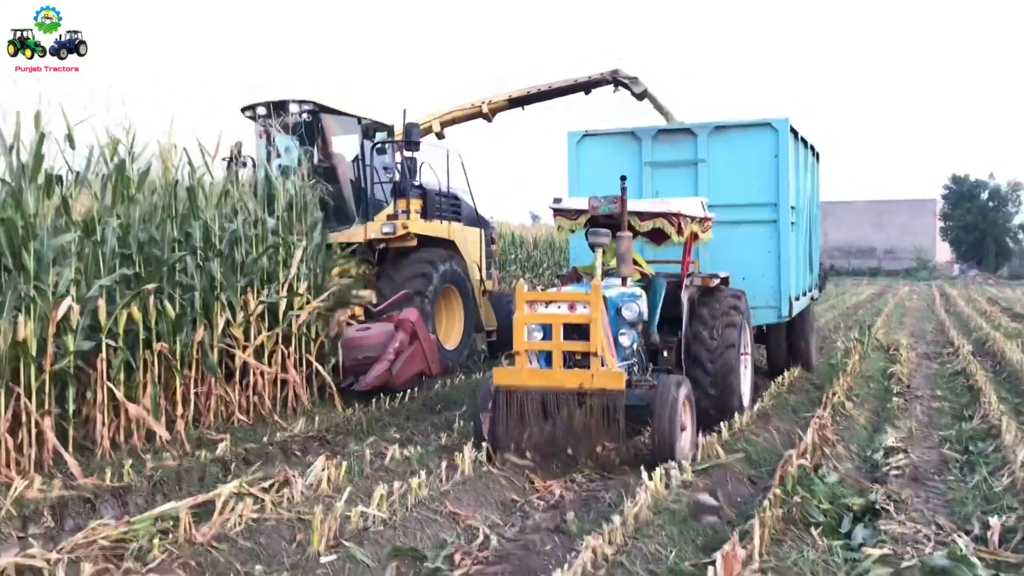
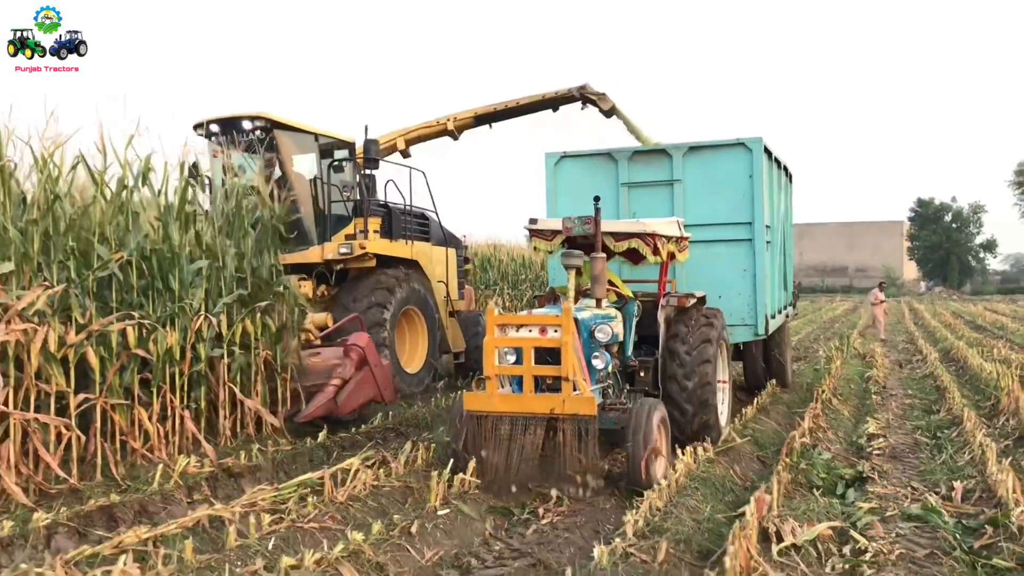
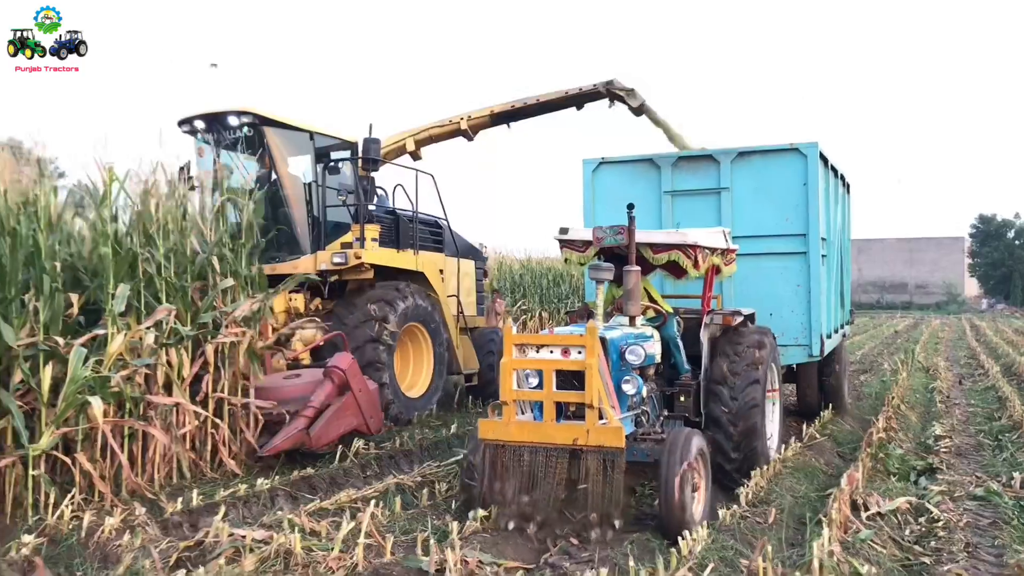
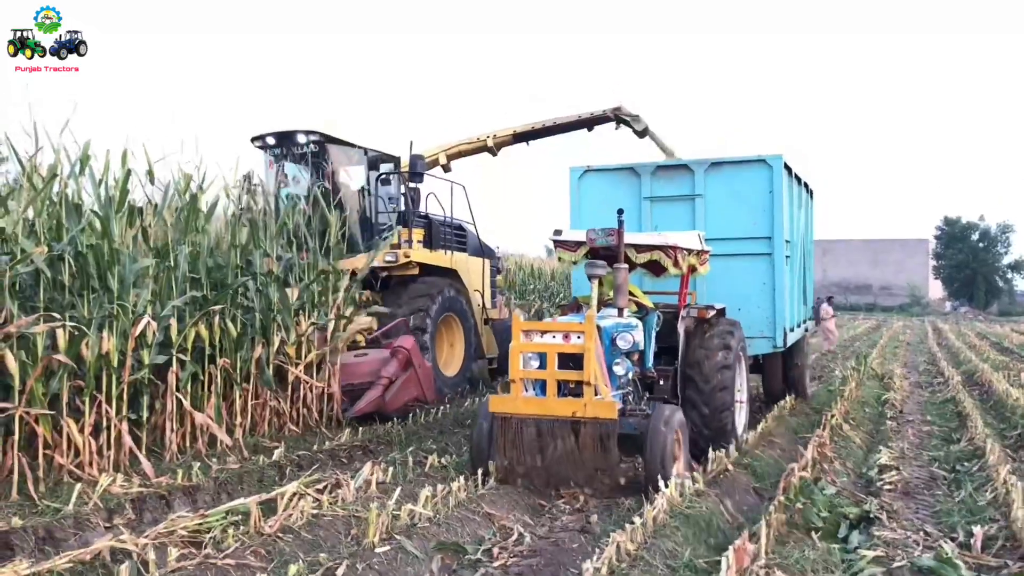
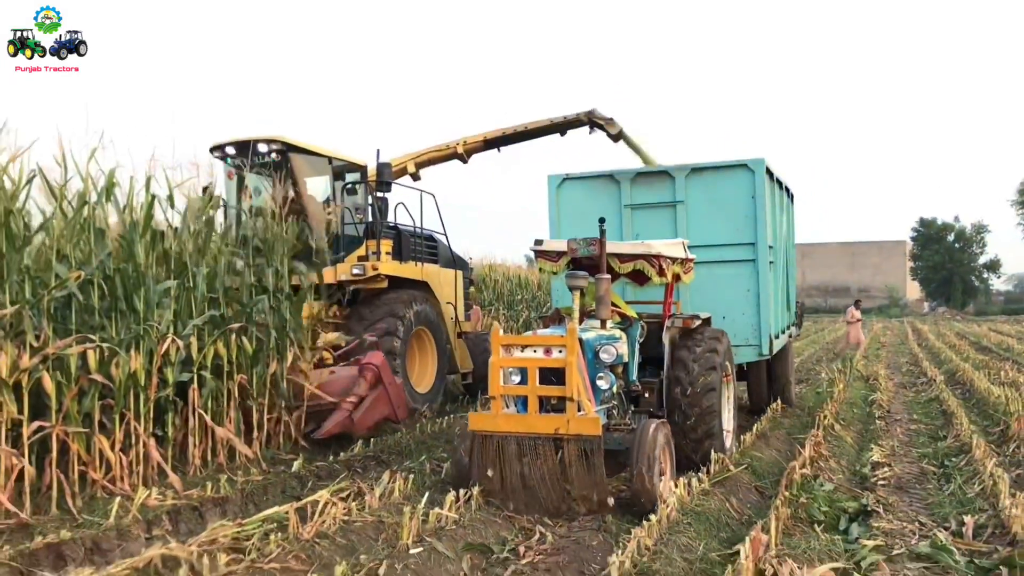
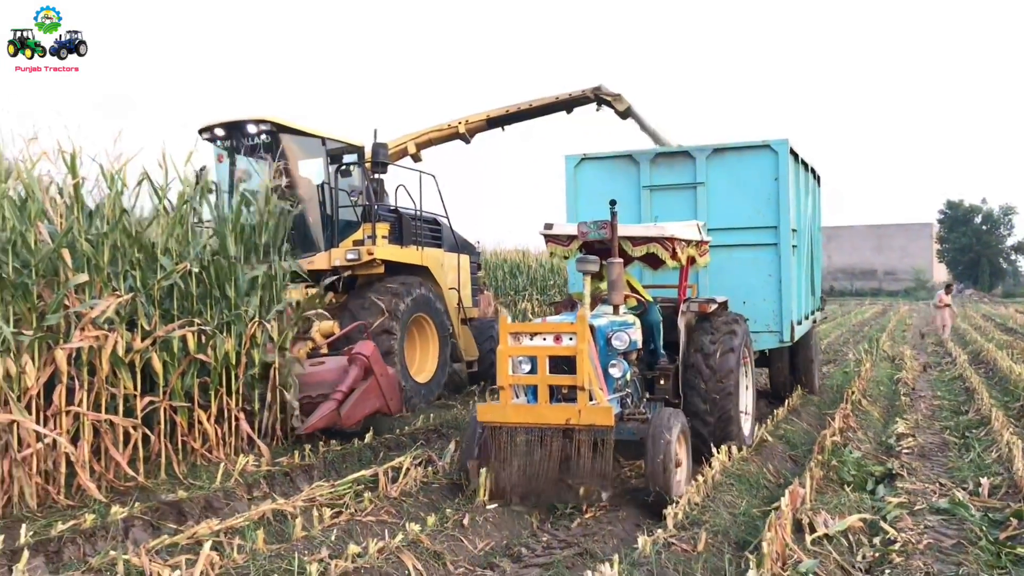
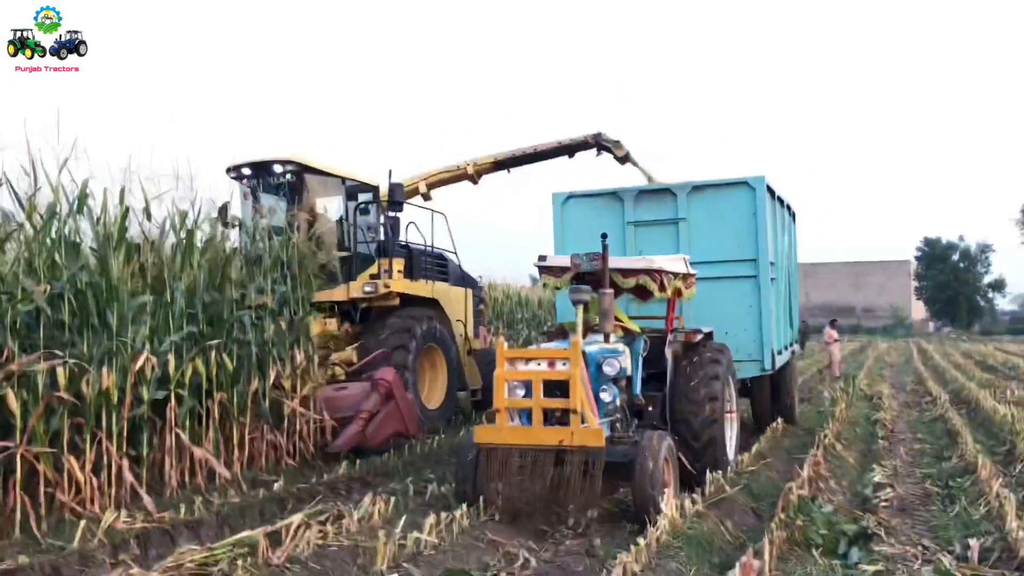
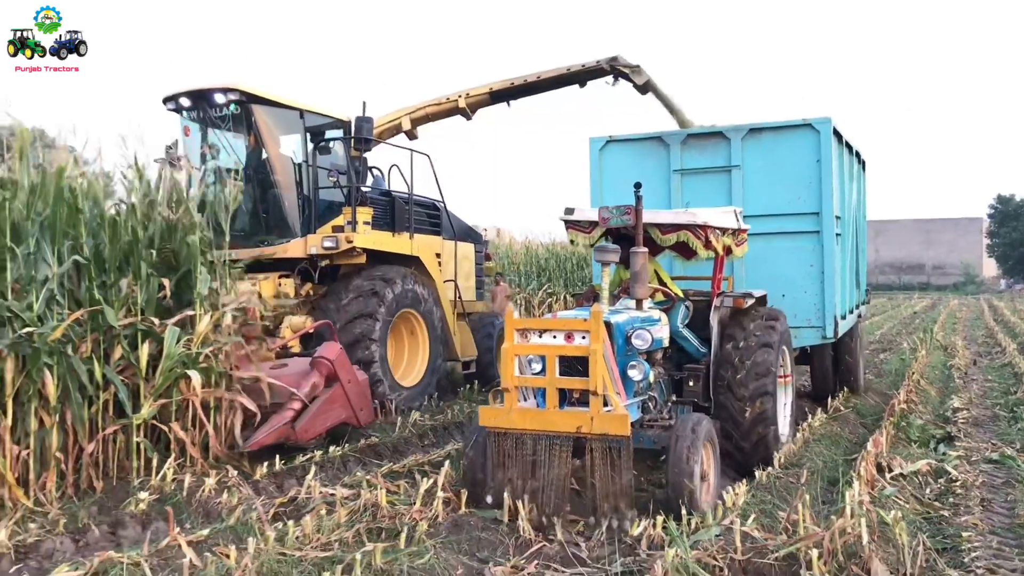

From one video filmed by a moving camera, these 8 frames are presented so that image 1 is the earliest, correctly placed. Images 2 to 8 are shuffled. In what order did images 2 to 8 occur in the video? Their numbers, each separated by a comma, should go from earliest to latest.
4, 7, 5, 2, 6, 3, 8
